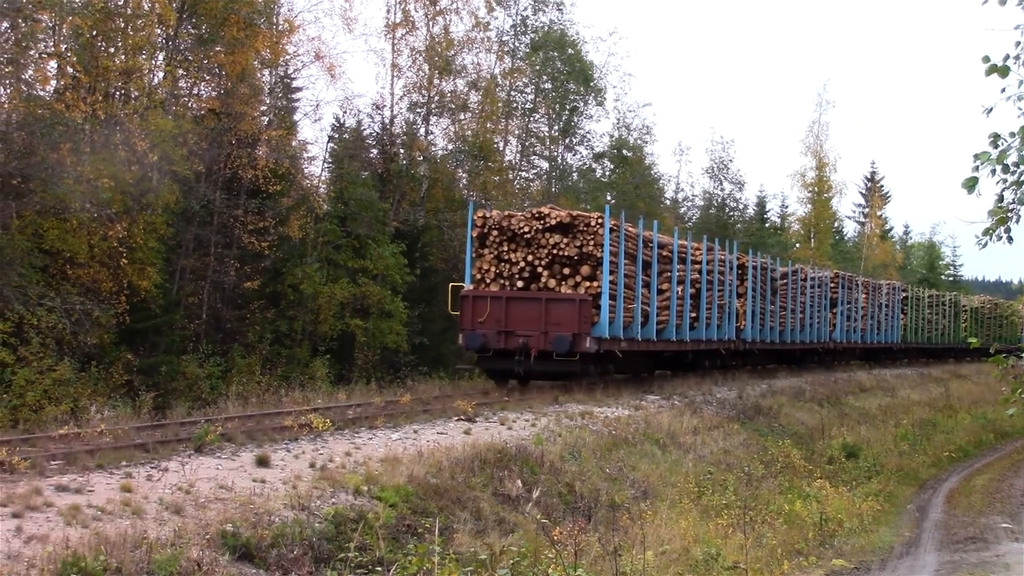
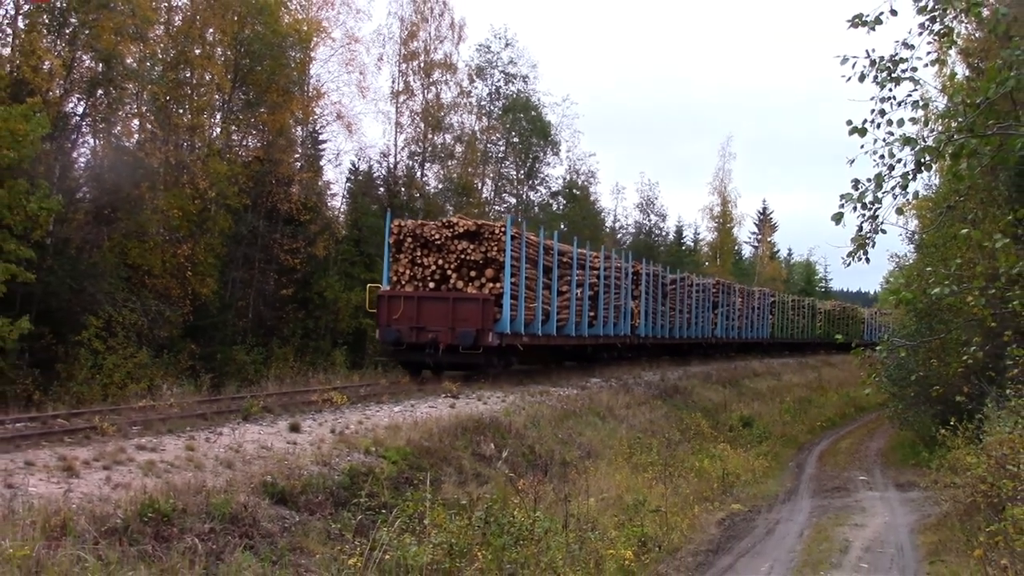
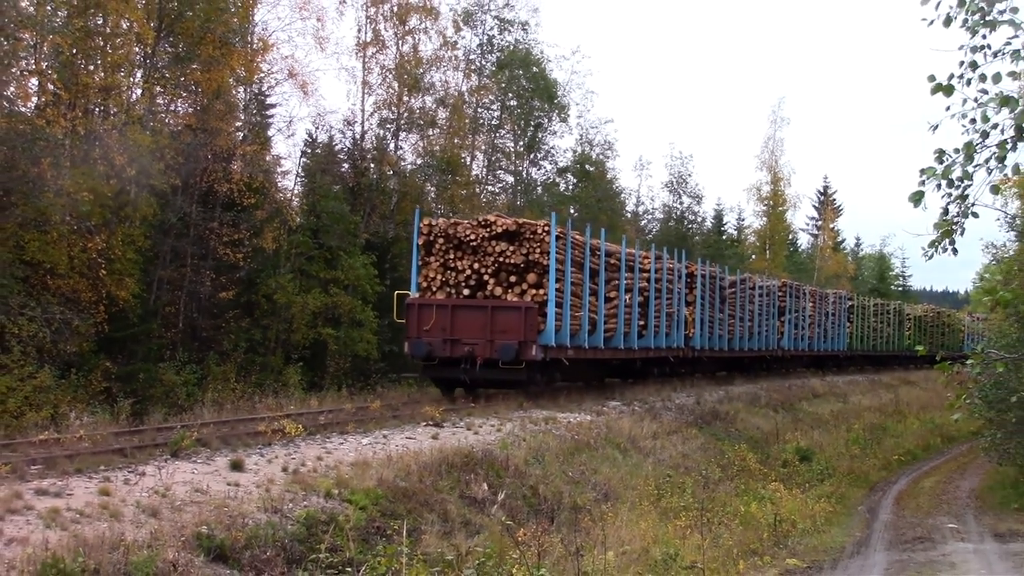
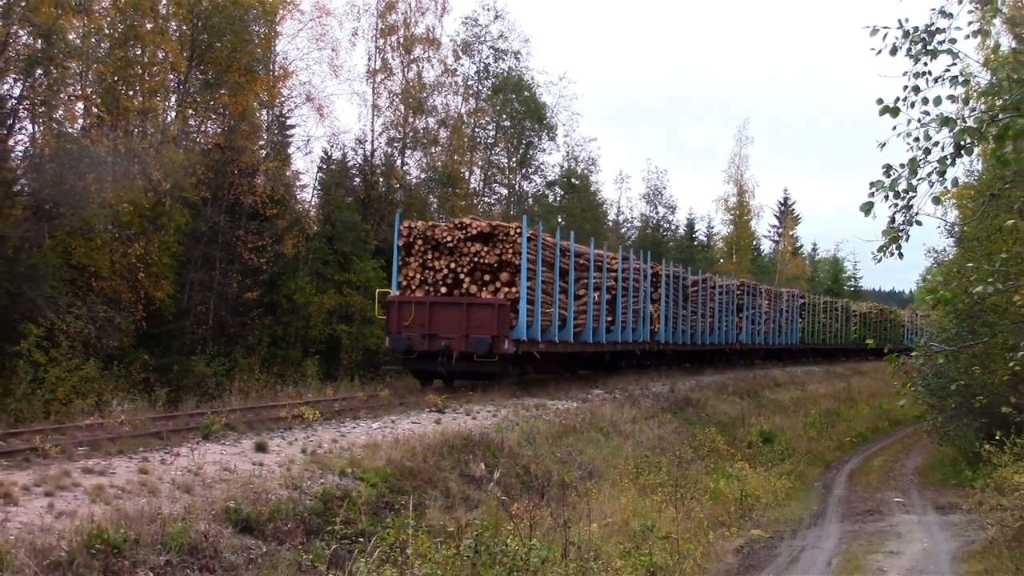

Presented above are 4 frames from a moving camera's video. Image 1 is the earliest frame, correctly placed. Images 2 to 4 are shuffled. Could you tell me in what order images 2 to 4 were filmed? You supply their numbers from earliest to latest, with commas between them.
3, 4, 2
